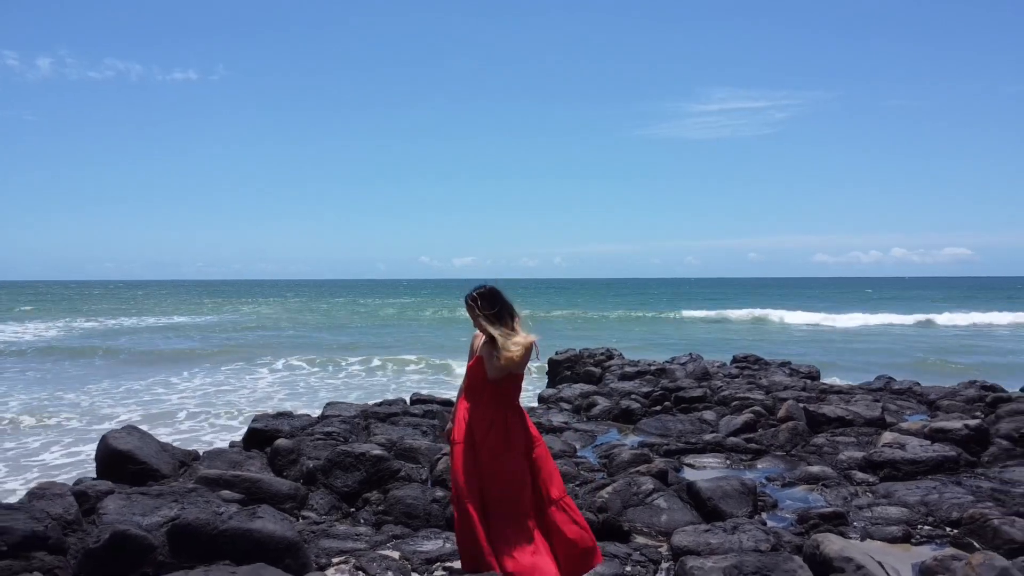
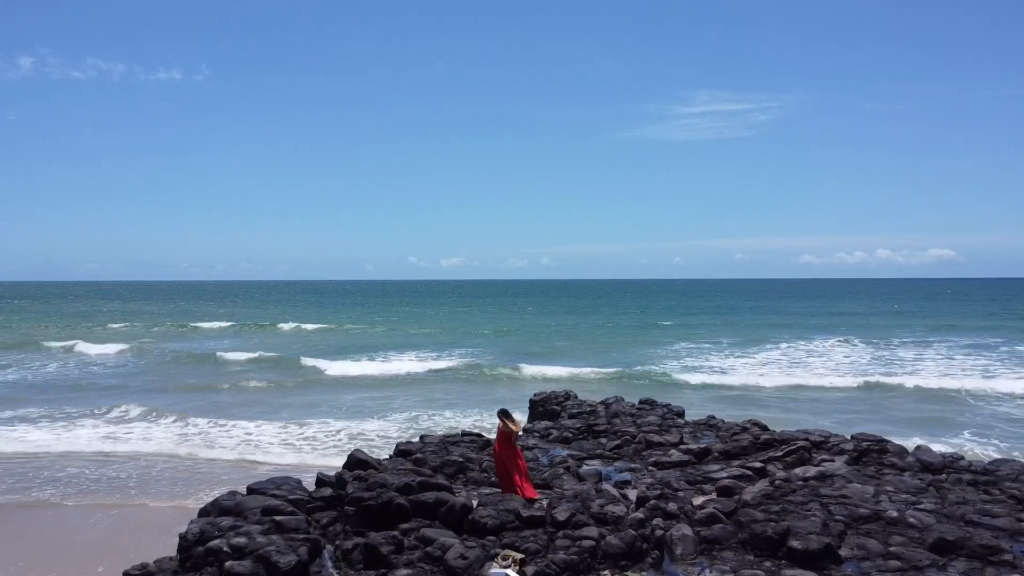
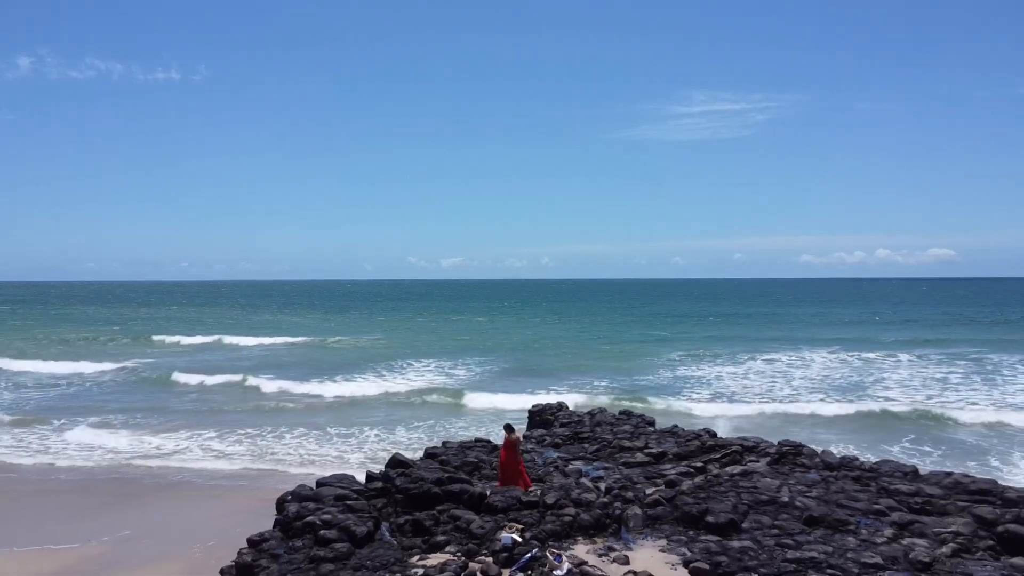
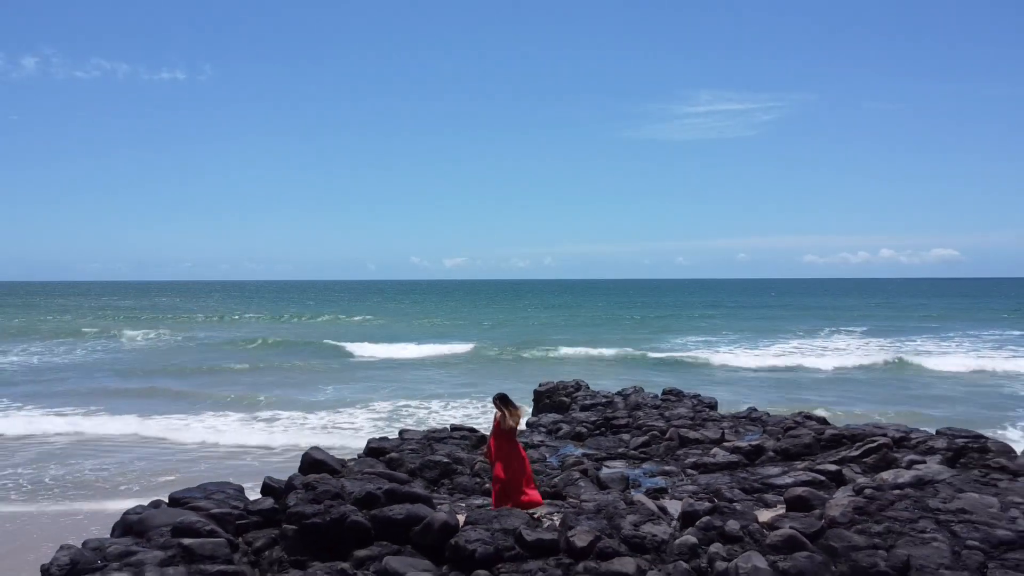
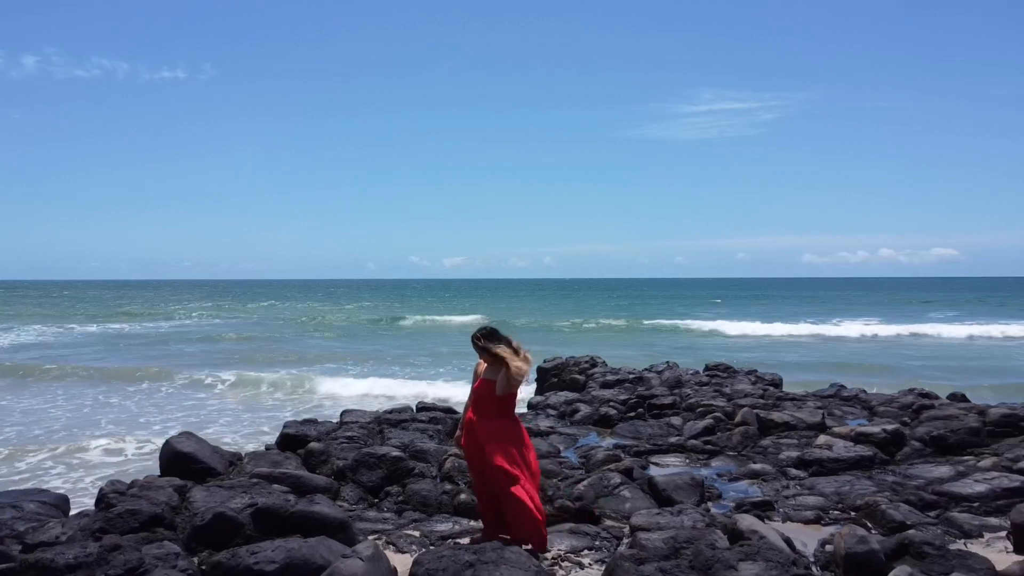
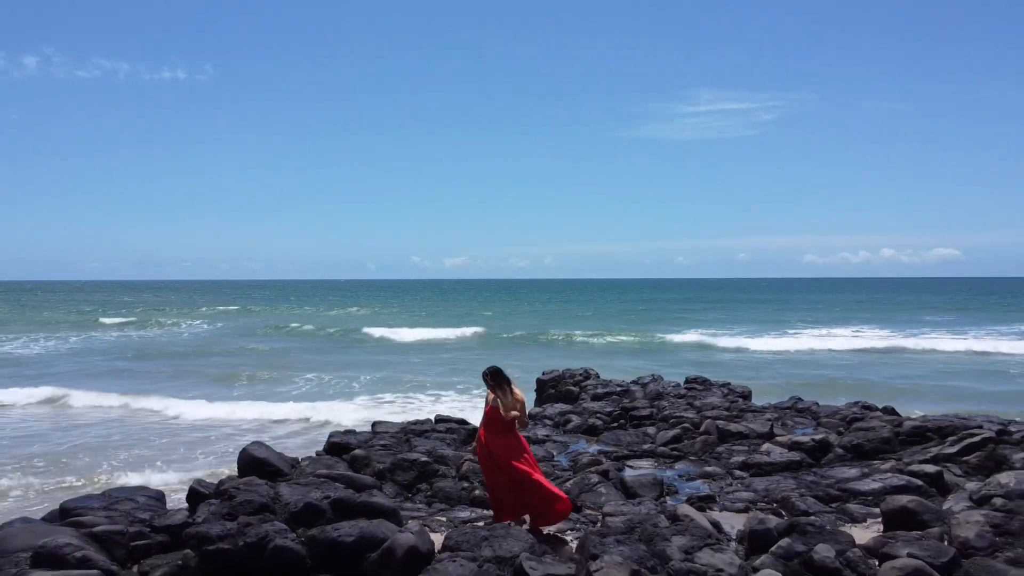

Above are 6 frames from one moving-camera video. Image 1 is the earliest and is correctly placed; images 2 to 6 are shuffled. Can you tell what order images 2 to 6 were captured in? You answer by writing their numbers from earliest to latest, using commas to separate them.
5, 6, 4, 2, 3
